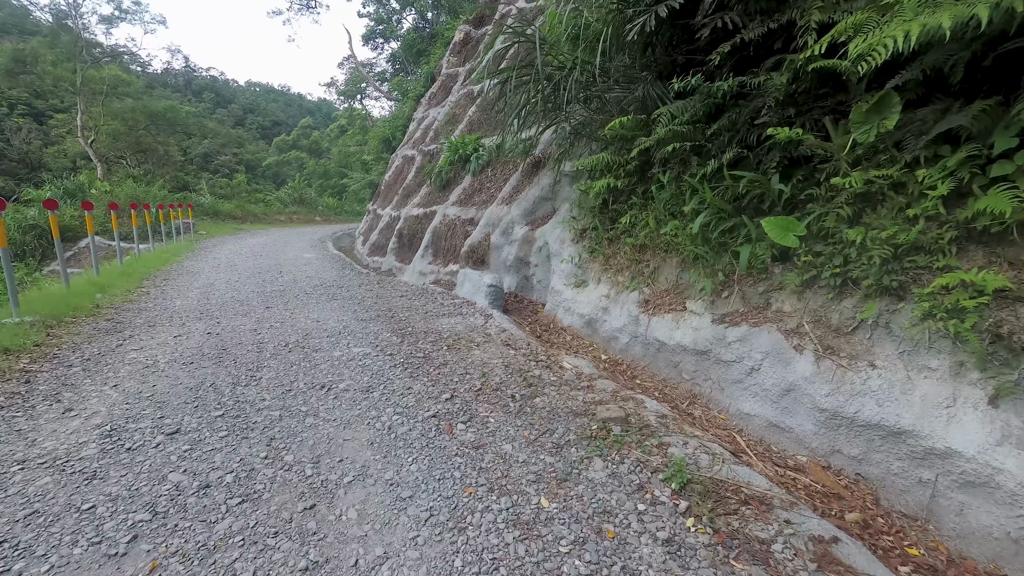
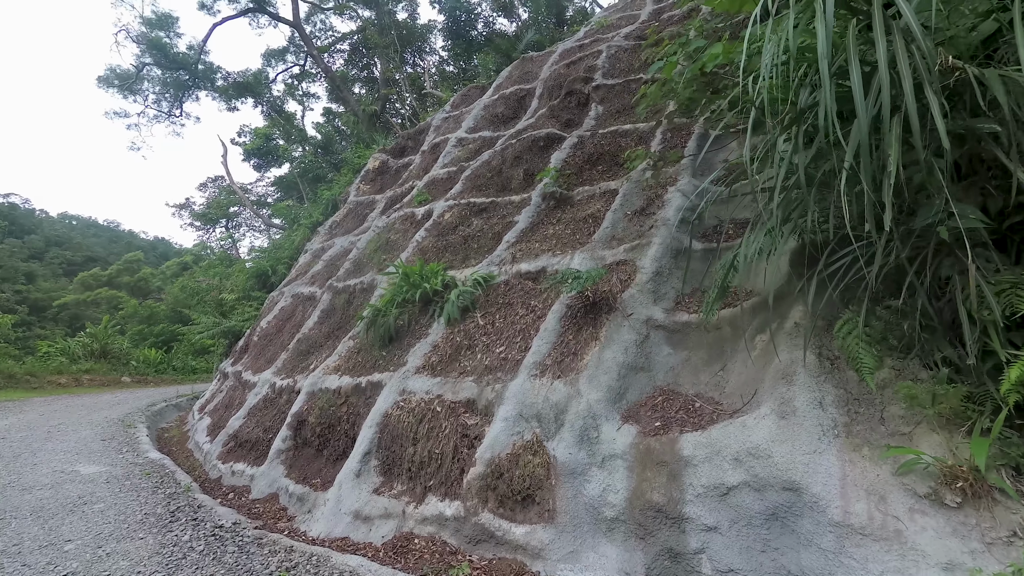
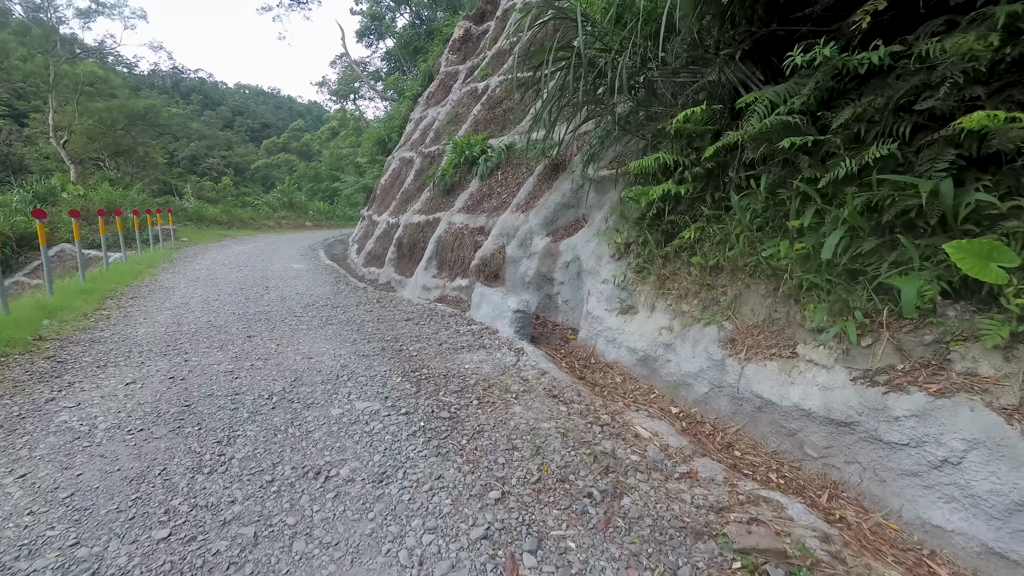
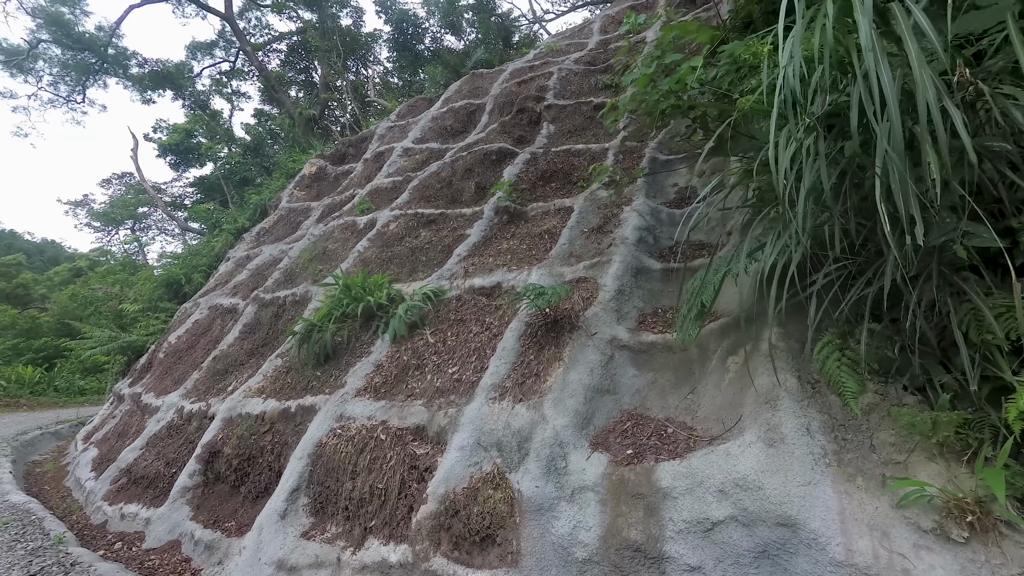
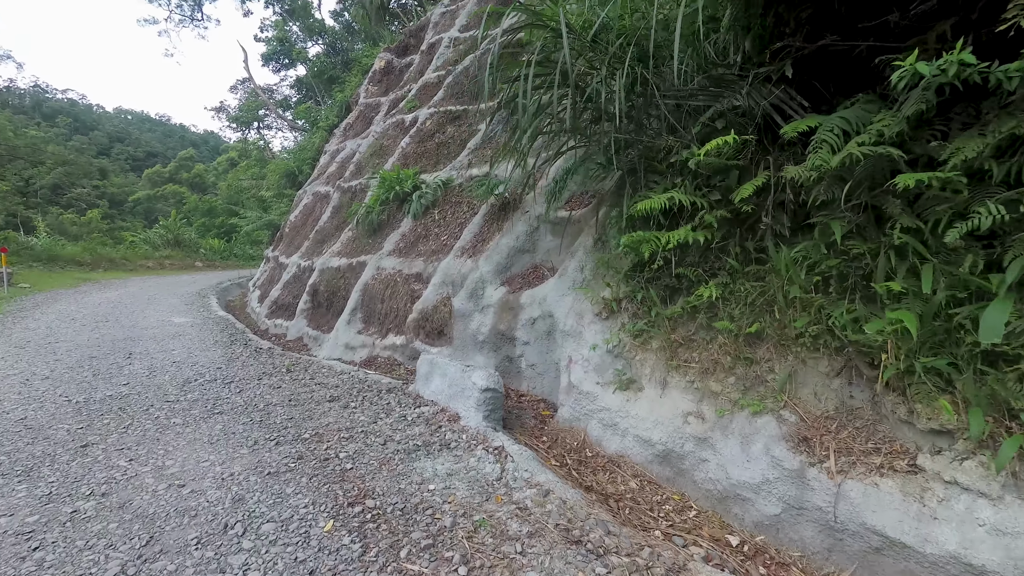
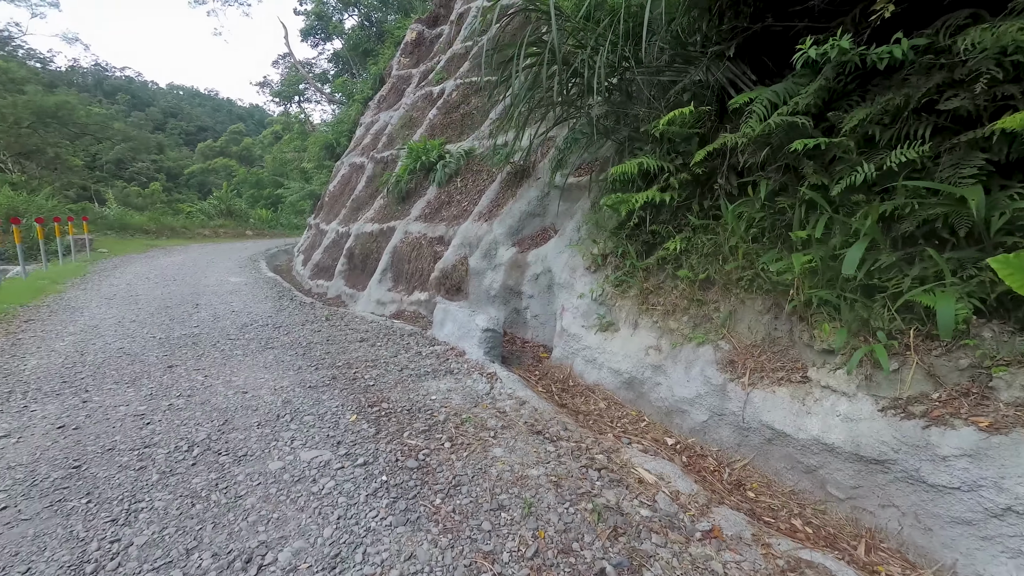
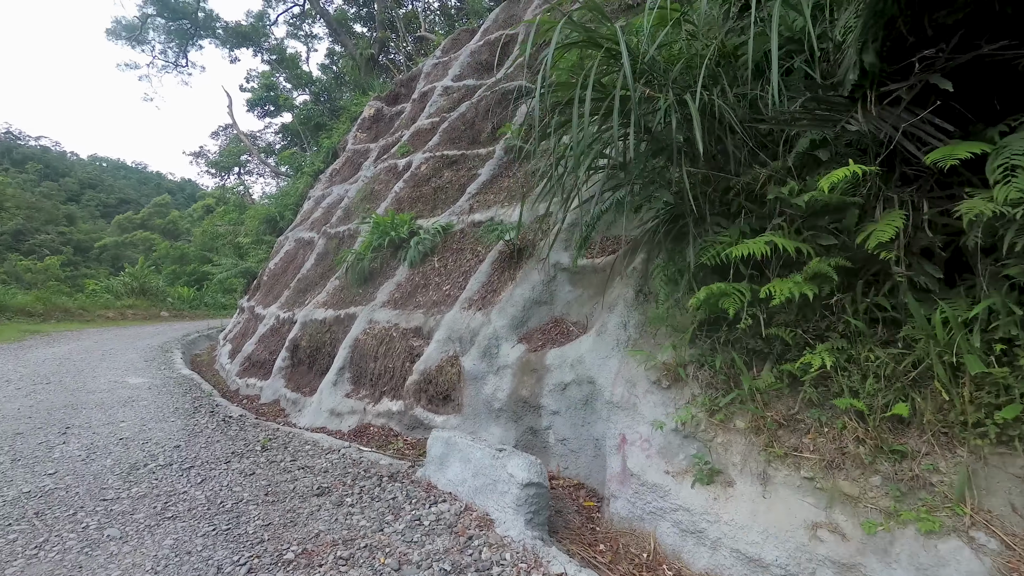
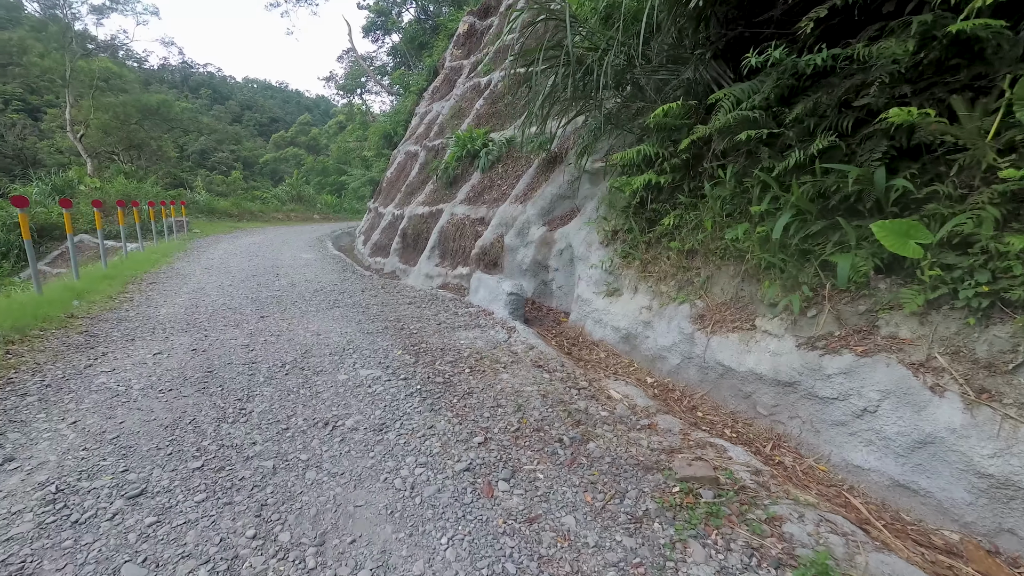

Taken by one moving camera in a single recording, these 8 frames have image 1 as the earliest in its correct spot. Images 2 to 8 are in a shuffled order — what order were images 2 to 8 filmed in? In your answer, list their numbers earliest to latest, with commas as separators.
8, 3, 6, 5, 7, 2, 4
